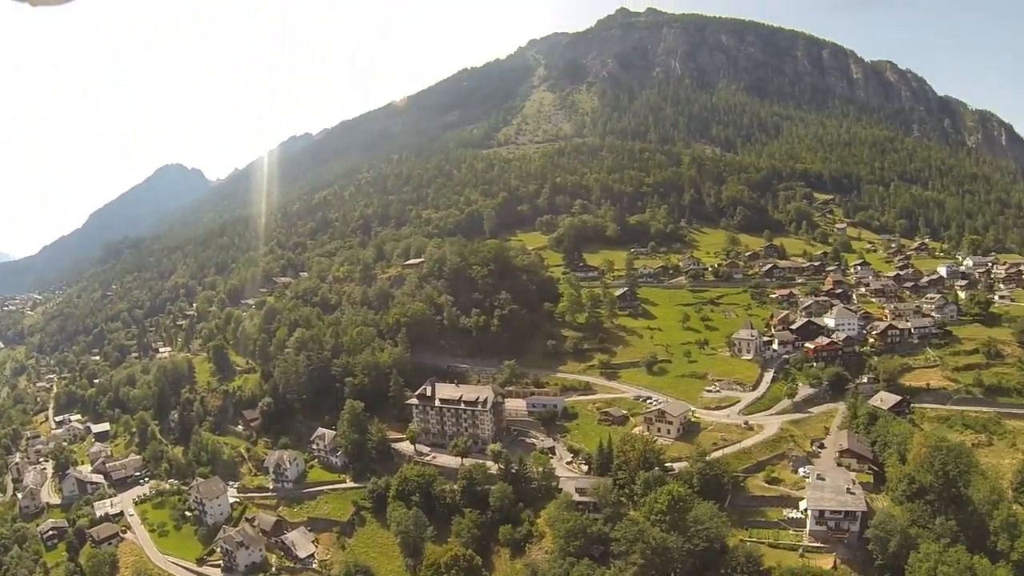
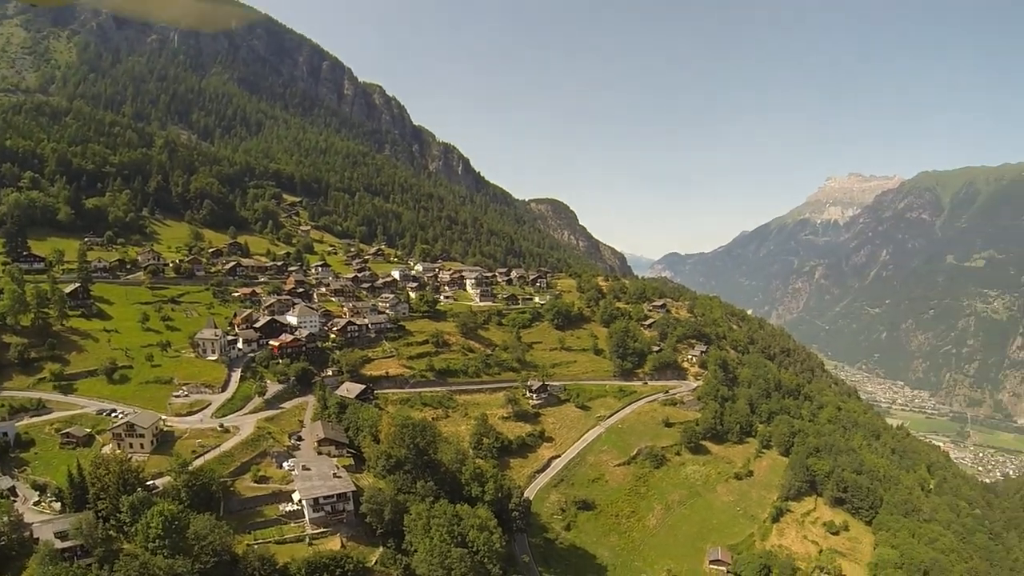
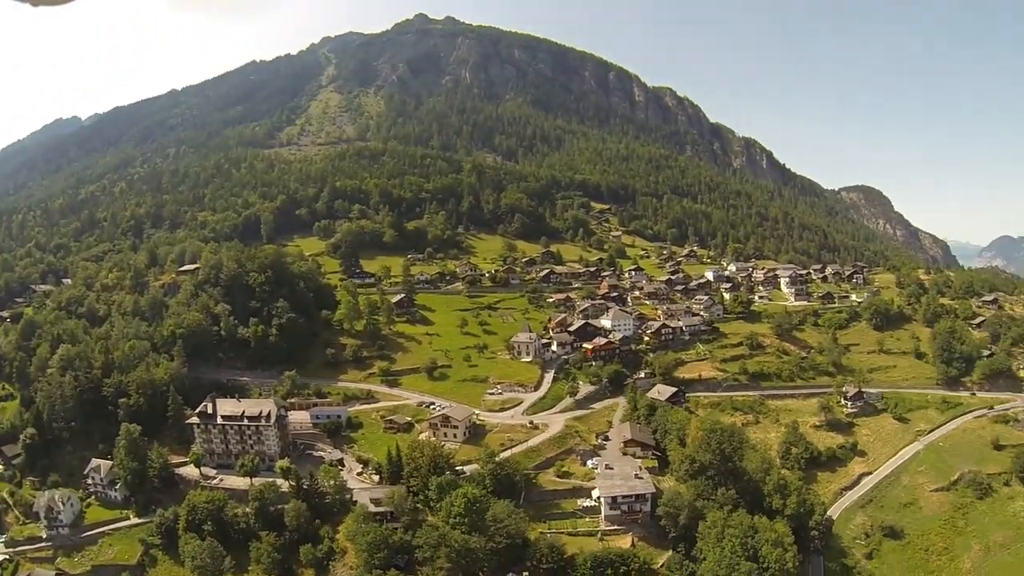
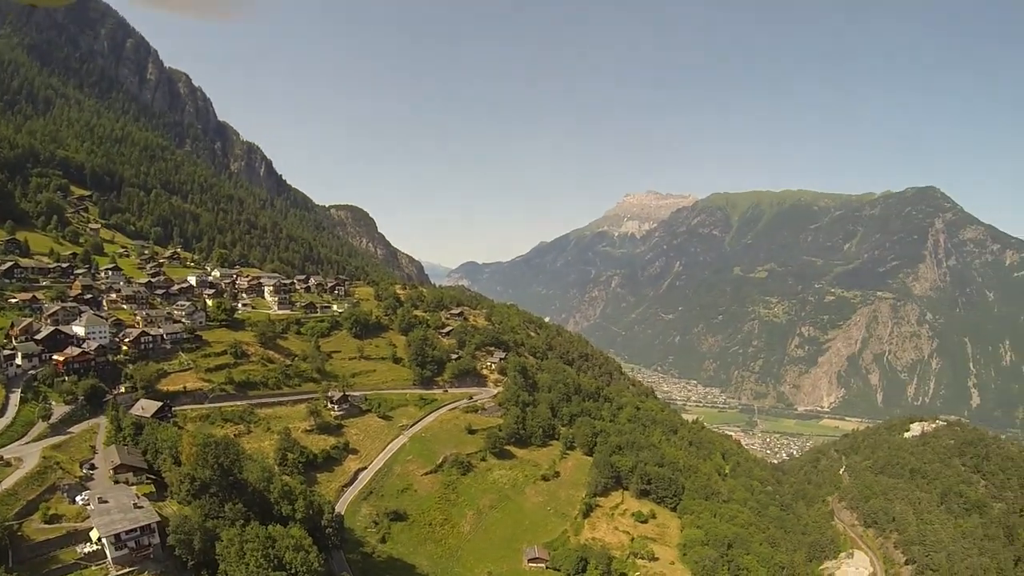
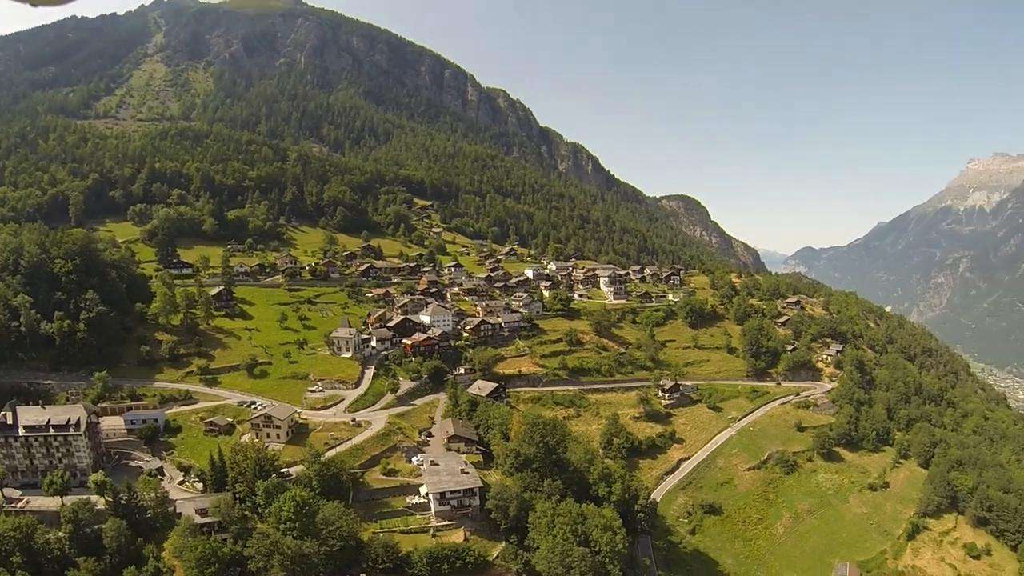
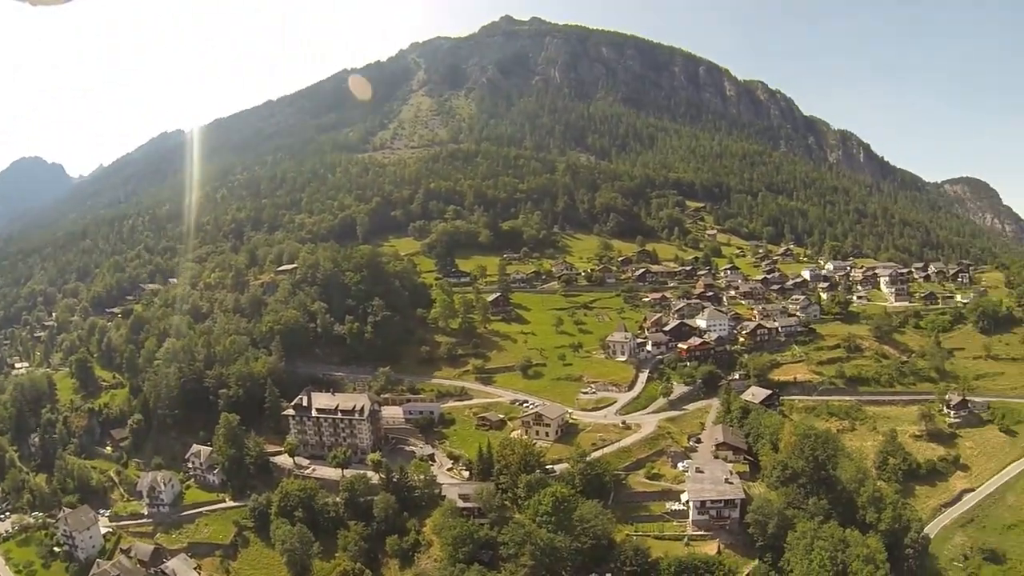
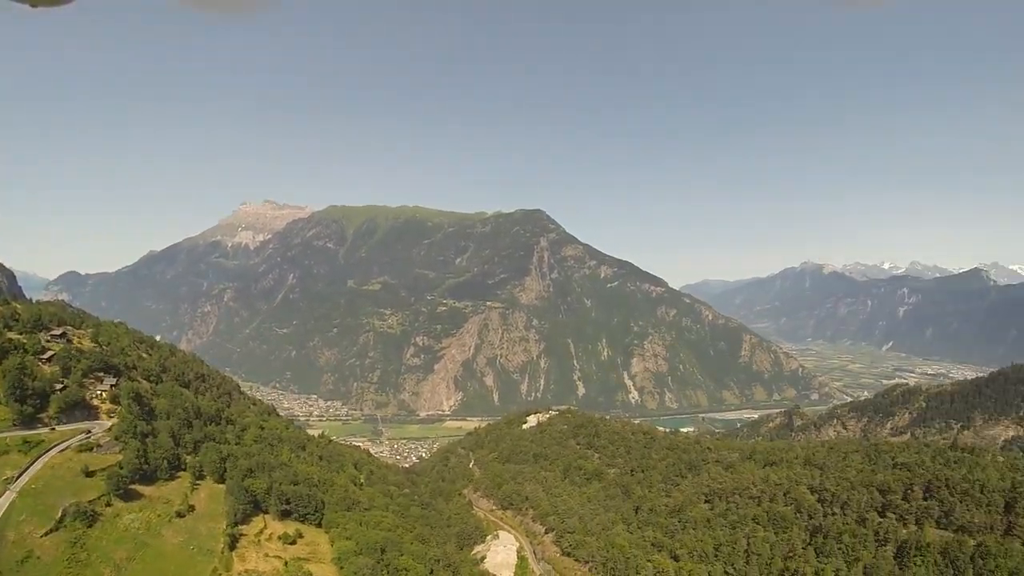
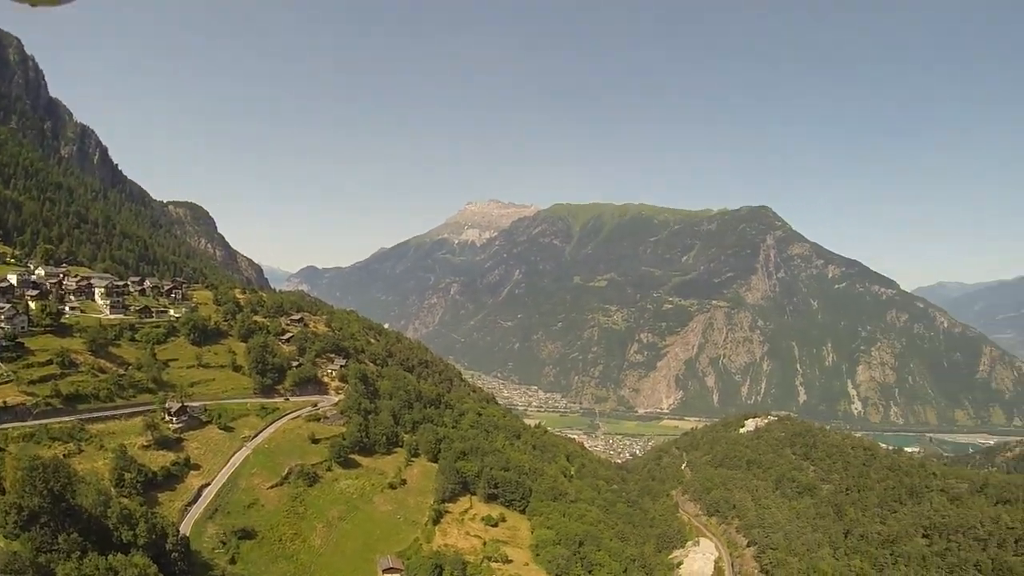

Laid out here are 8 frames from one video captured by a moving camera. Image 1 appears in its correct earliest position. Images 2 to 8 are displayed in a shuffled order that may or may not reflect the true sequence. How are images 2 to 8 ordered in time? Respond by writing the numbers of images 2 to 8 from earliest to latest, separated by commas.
6, 3, 5, 2, 4, 8, 7
